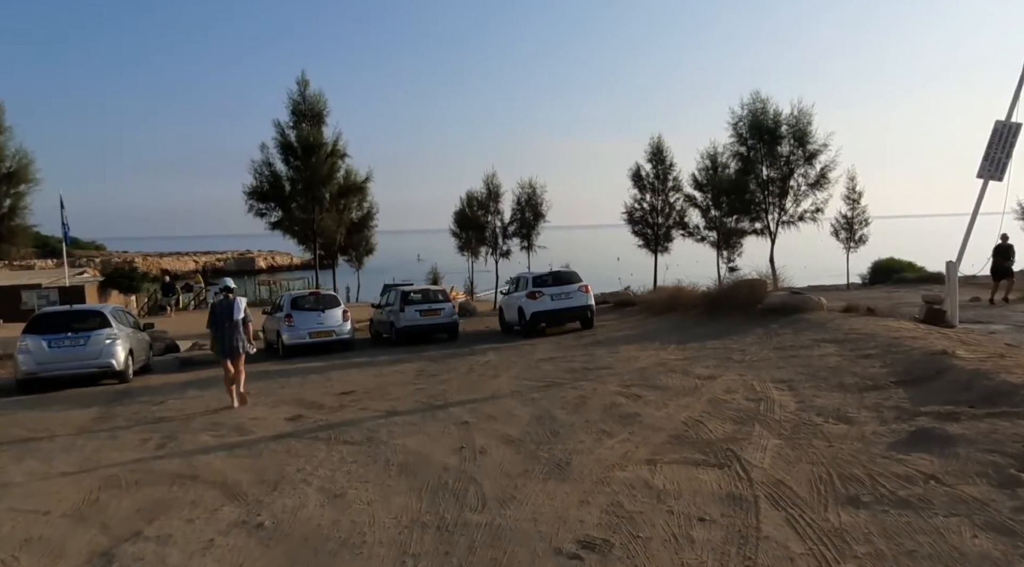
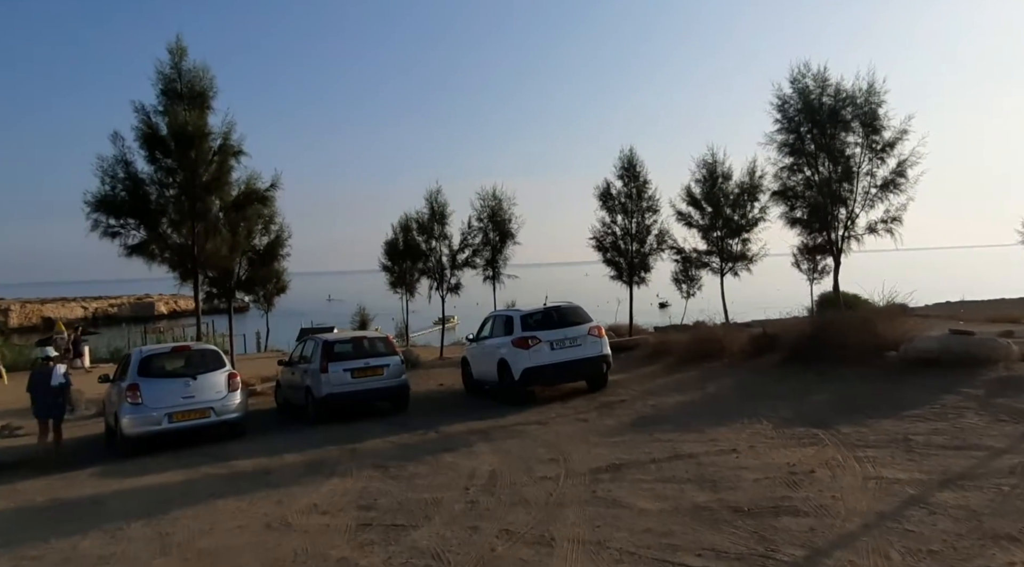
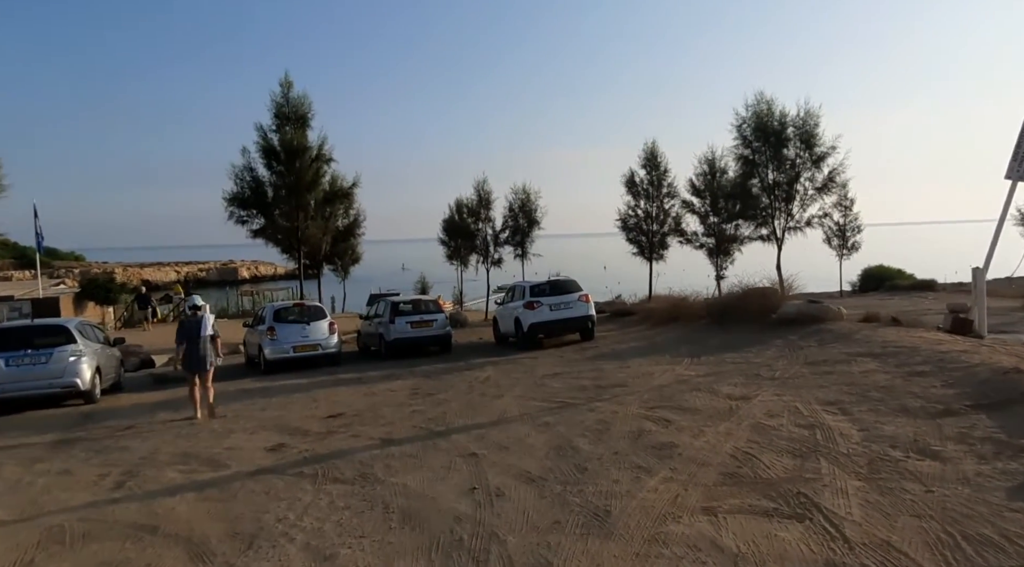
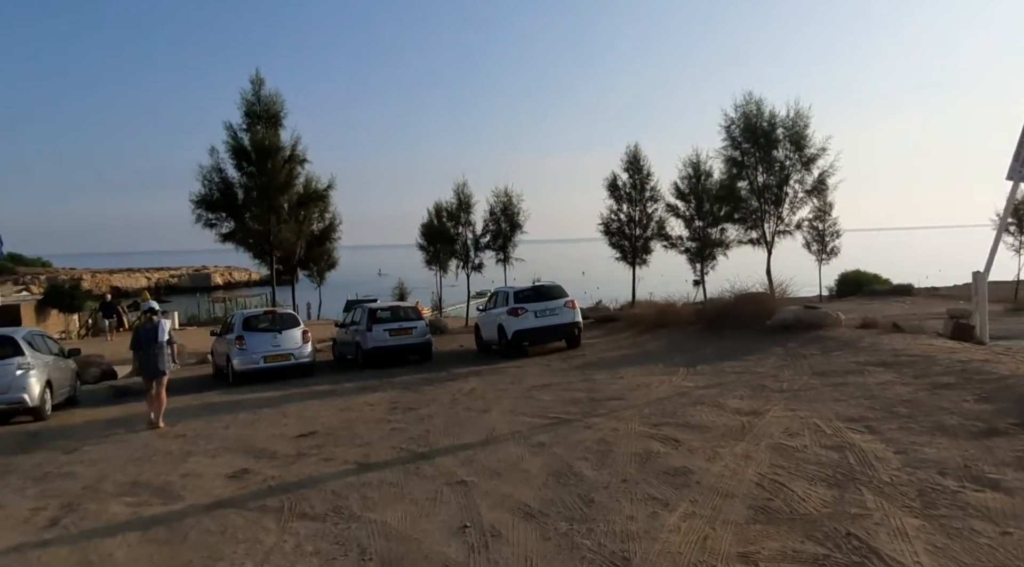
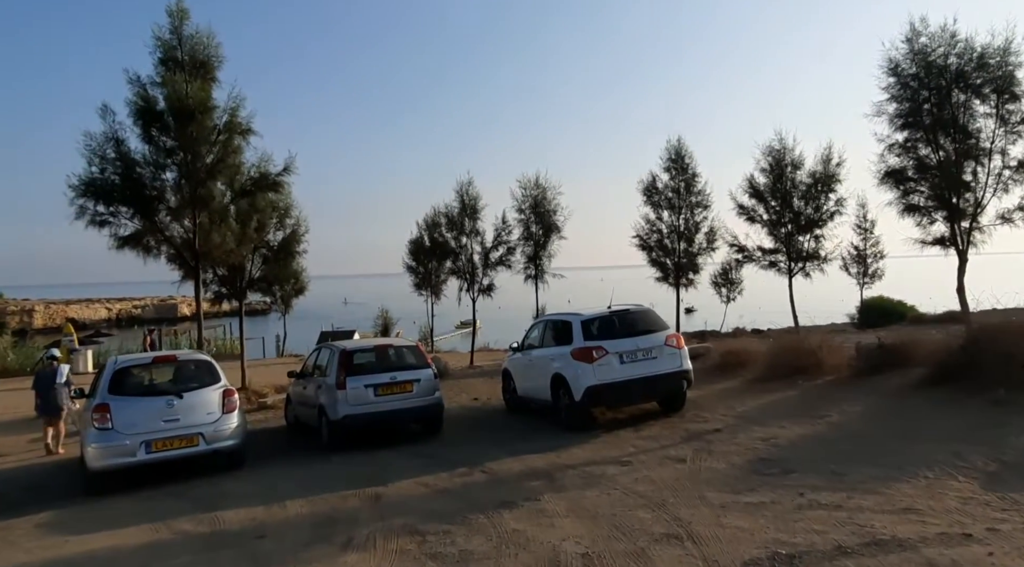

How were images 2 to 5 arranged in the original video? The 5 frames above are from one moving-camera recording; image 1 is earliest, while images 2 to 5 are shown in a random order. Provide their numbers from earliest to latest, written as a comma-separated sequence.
3, 4, 2, 5
